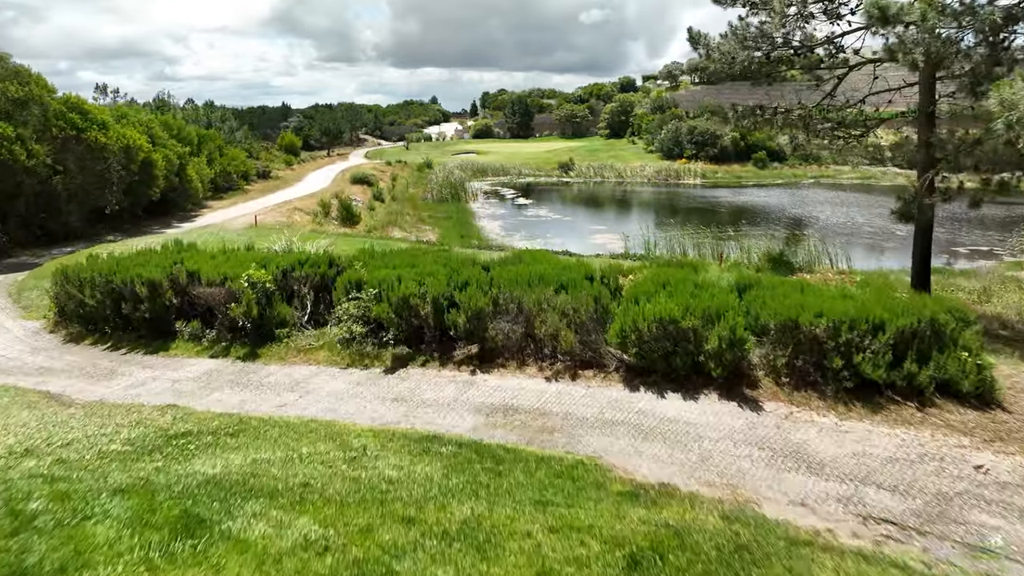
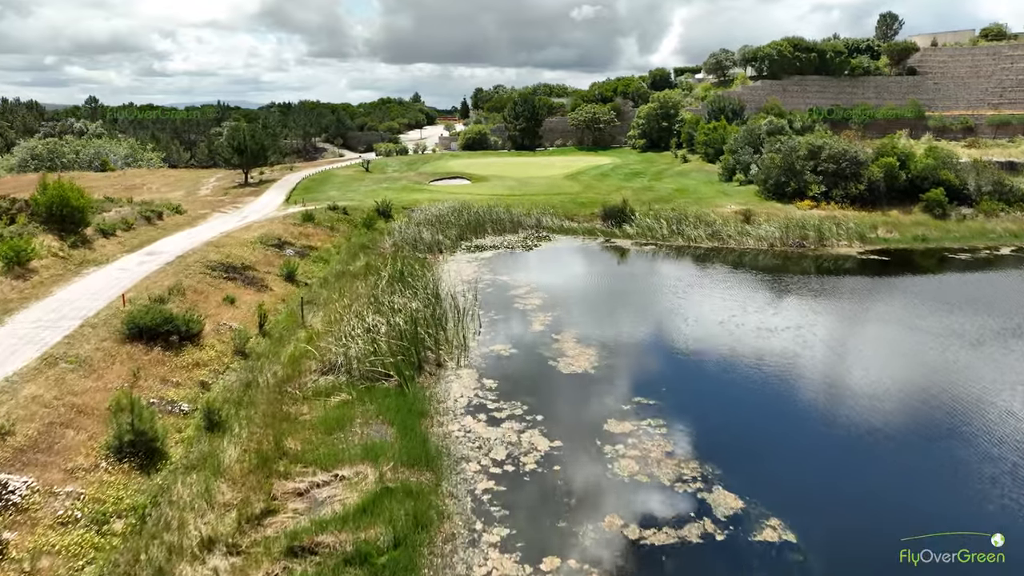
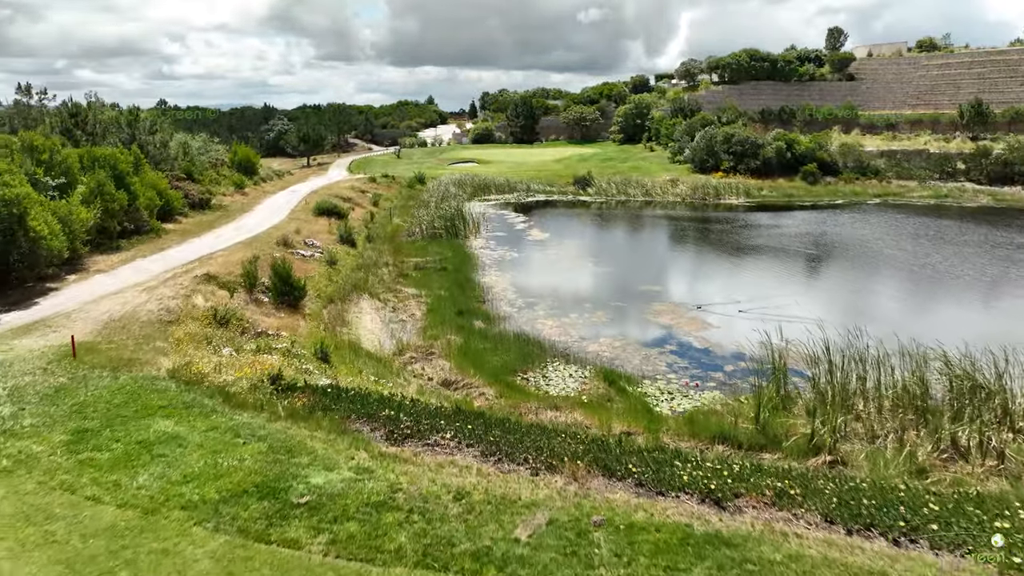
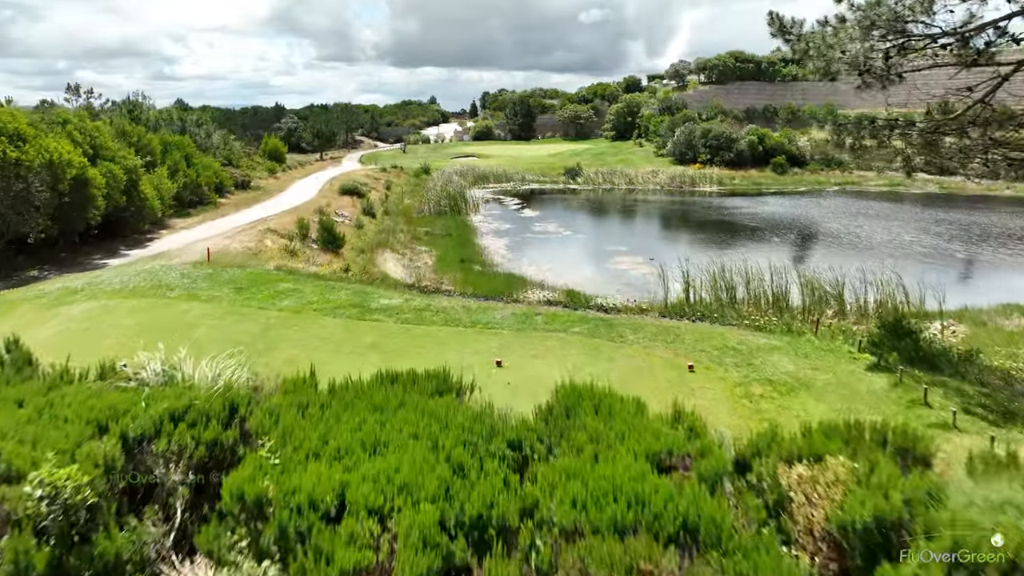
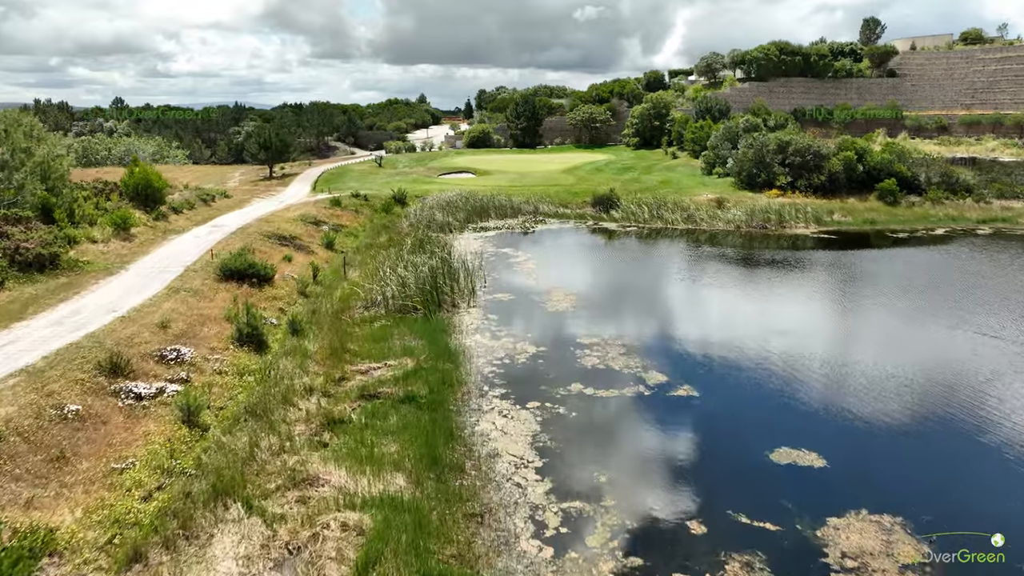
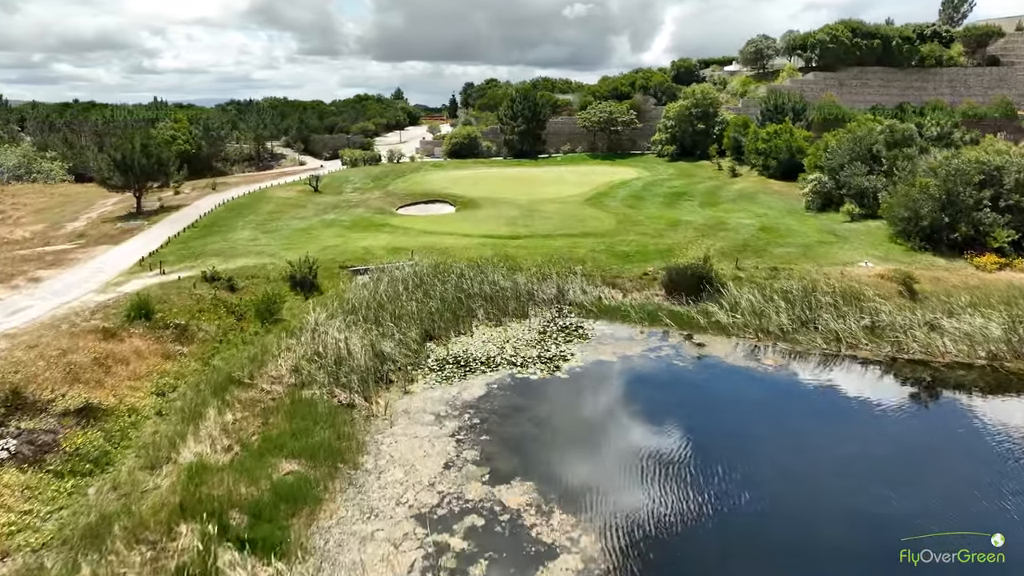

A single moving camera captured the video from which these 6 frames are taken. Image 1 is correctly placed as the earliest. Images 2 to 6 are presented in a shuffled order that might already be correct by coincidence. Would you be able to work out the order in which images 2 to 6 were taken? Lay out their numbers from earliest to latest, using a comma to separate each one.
4, 3, 5, 2, 6
